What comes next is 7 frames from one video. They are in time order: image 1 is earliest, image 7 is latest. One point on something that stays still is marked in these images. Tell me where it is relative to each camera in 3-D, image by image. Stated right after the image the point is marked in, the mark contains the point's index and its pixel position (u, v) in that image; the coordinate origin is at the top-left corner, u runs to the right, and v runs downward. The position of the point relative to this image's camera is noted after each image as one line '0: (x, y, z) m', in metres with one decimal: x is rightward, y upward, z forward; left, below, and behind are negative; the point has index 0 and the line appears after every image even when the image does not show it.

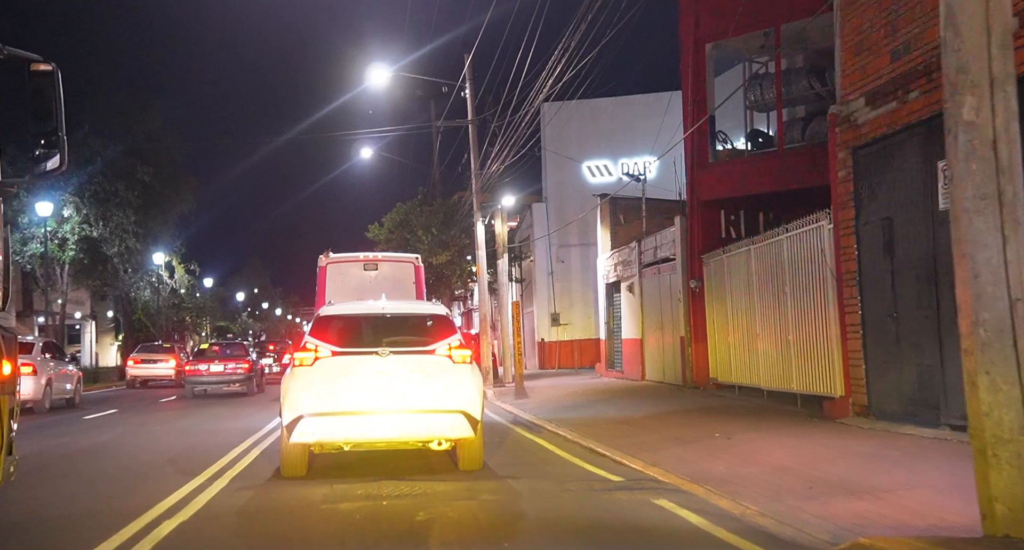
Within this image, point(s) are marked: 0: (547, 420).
0: (+0.7, -2.7, +18.0) m
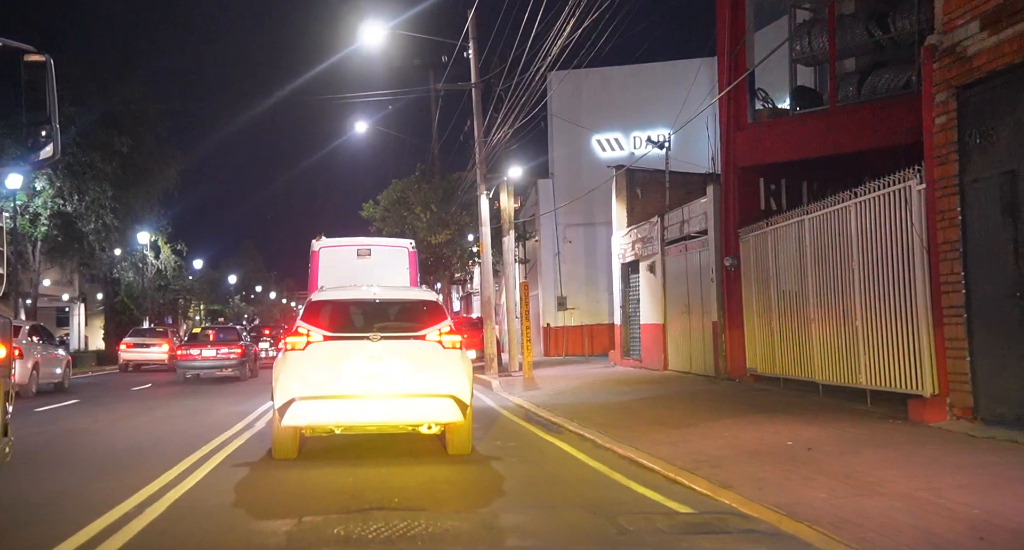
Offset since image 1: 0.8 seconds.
0: (+0.9, -2.3, +15.8) m
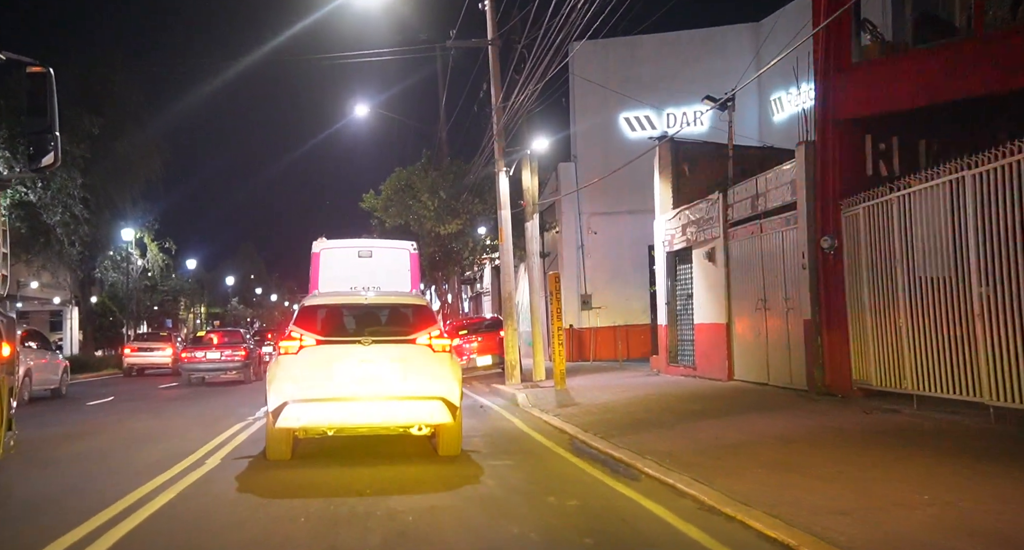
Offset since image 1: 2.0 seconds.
0: (+1.4, -2.1, +11.9) m
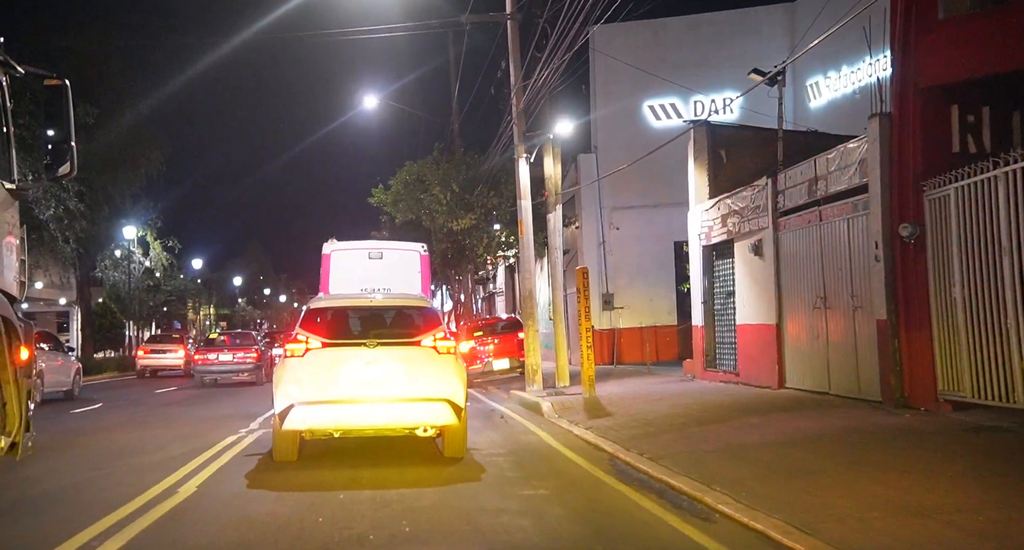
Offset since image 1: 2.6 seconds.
0: (+1.8, -2.0, +10.1) m
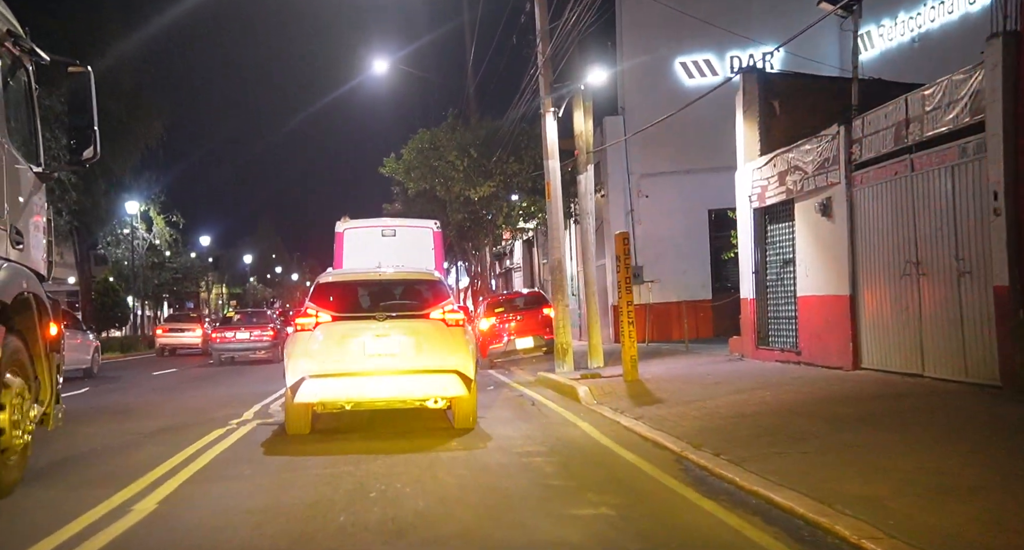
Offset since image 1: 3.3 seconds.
0: (+2.2, -1.6, +8.1) m
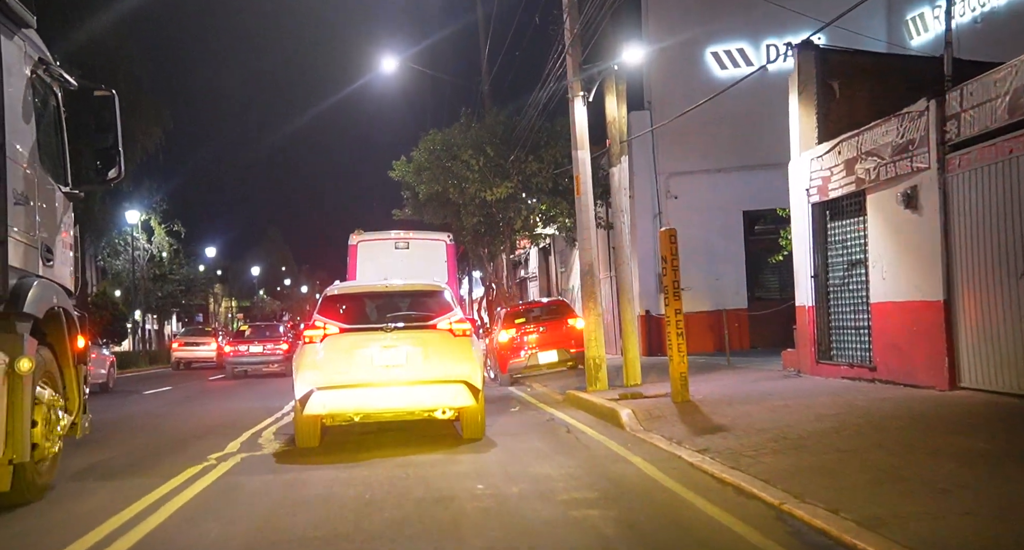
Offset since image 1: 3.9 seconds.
0: (+2.5, -1.6, +6.0) m
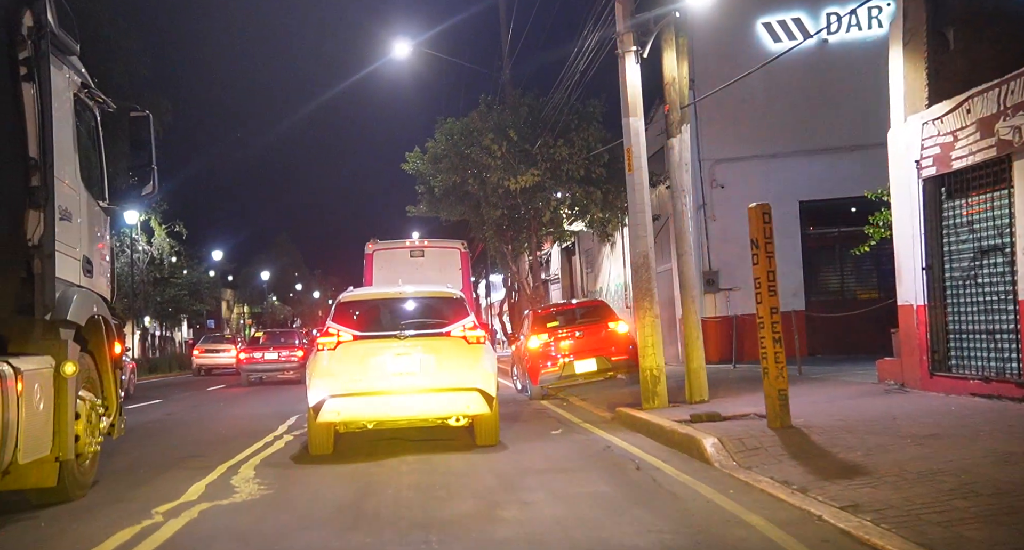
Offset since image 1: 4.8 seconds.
0: (+2.9, -1.4, +3.1) m
